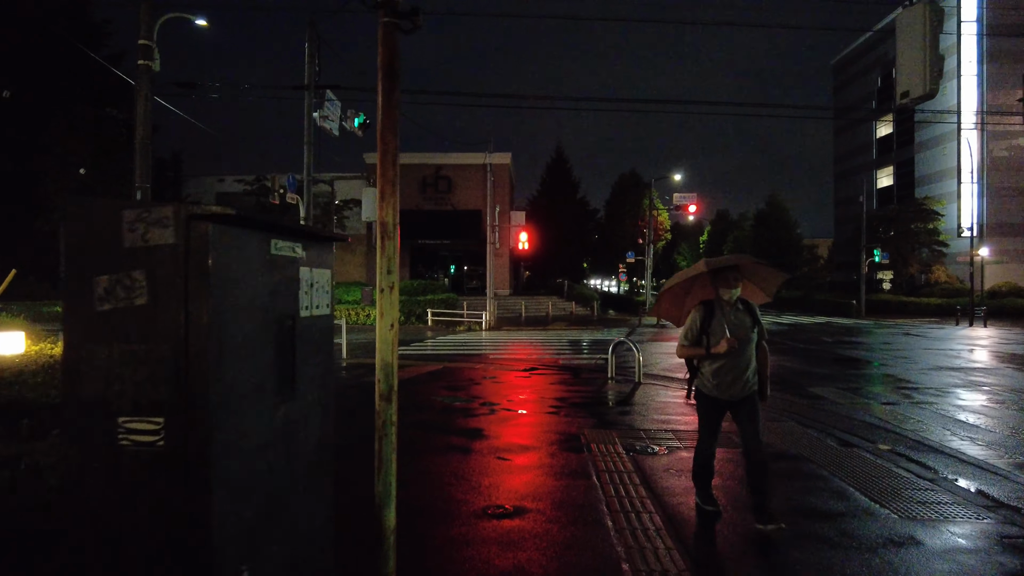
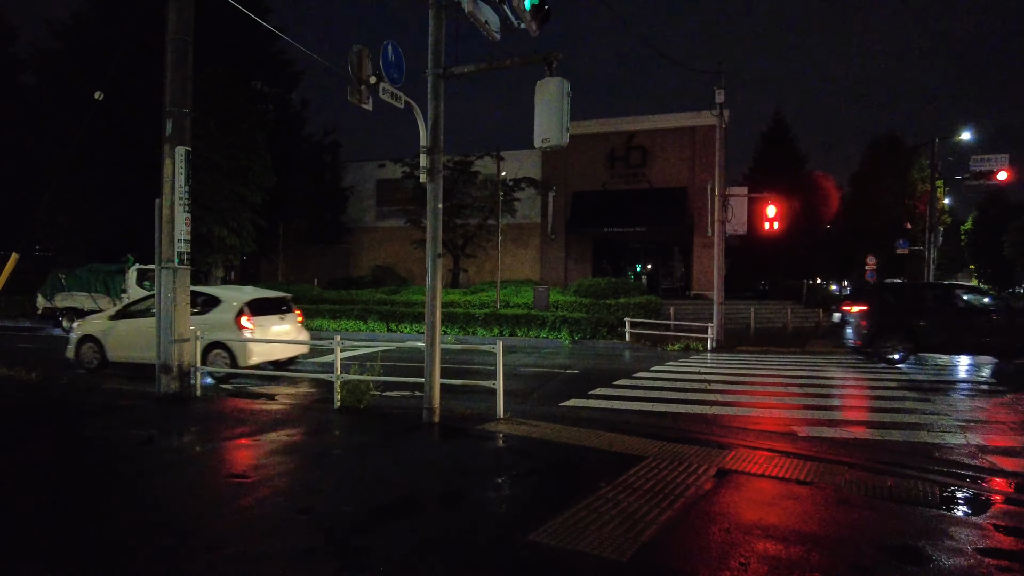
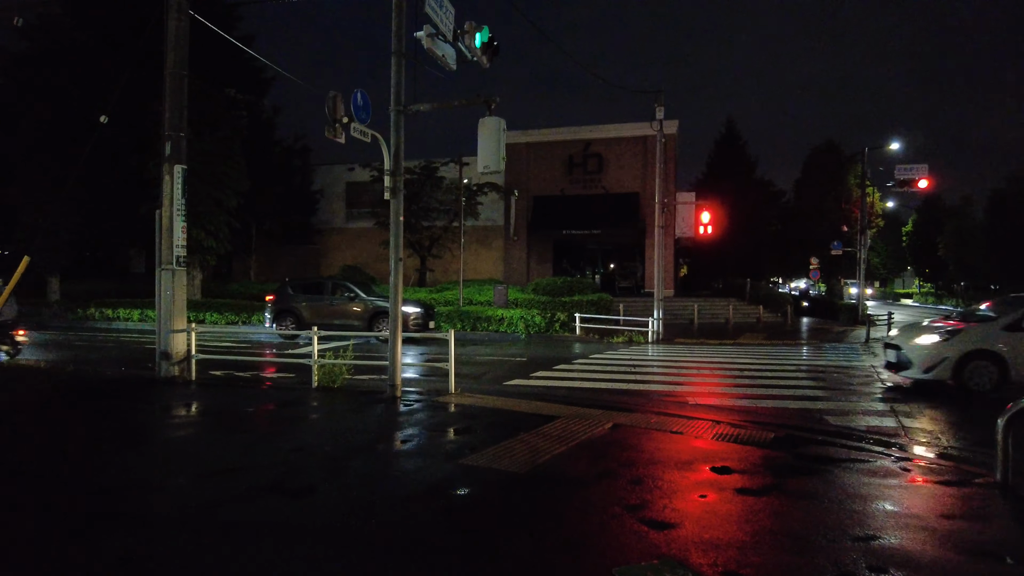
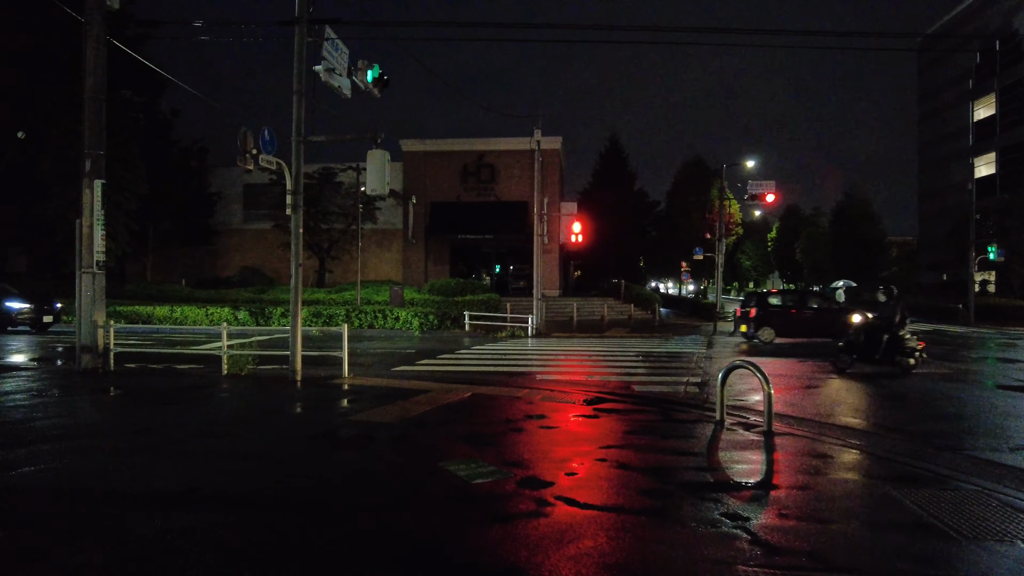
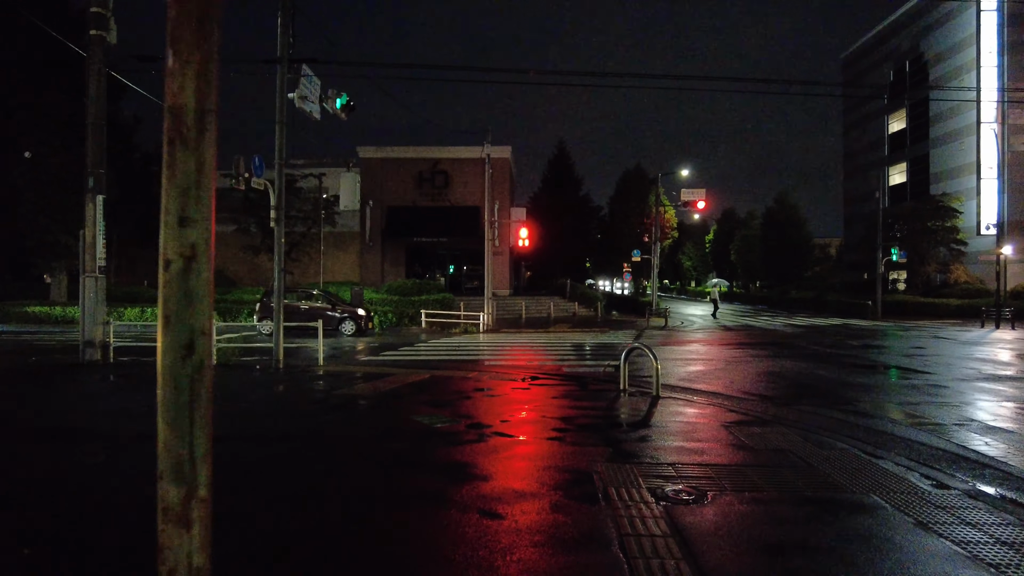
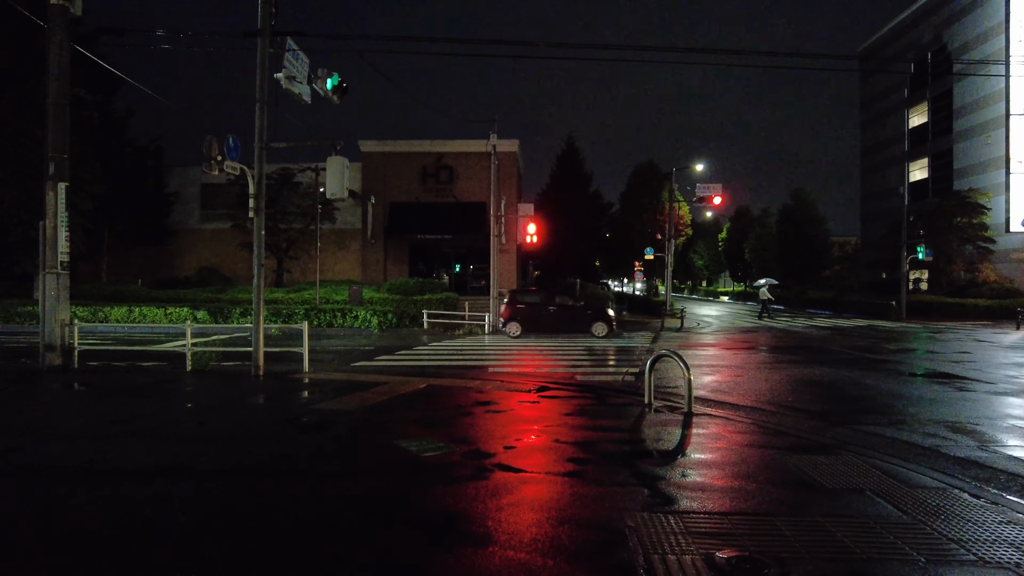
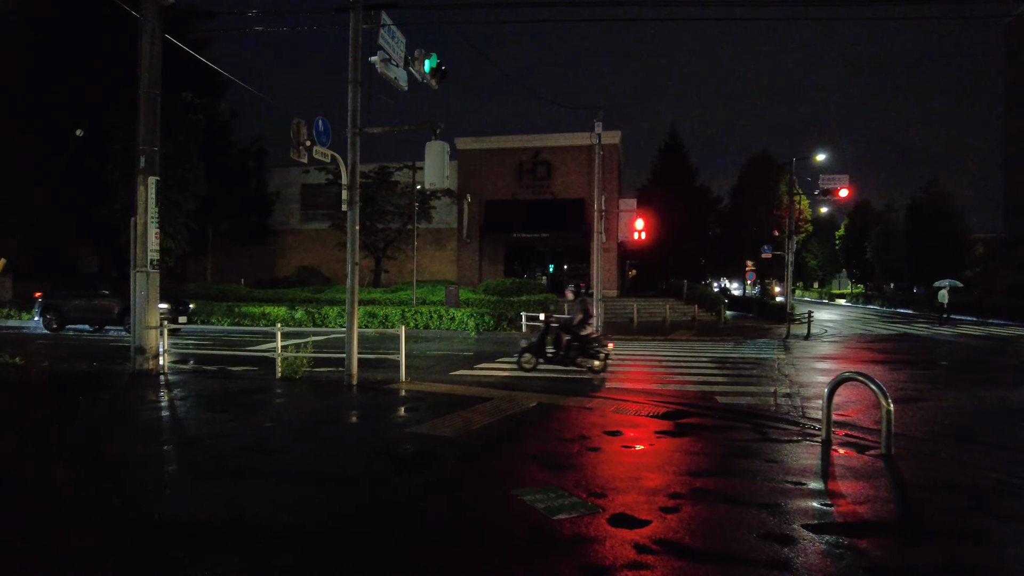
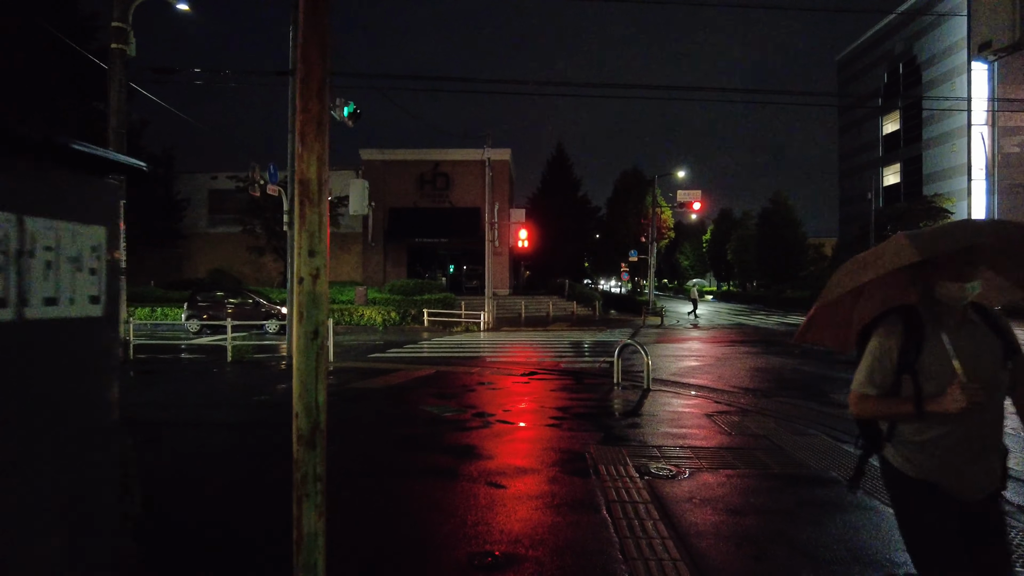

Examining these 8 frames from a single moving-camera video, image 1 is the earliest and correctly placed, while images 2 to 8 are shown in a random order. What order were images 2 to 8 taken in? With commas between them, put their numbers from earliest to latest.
8, 5, 6, 4, 7, 3, 2
